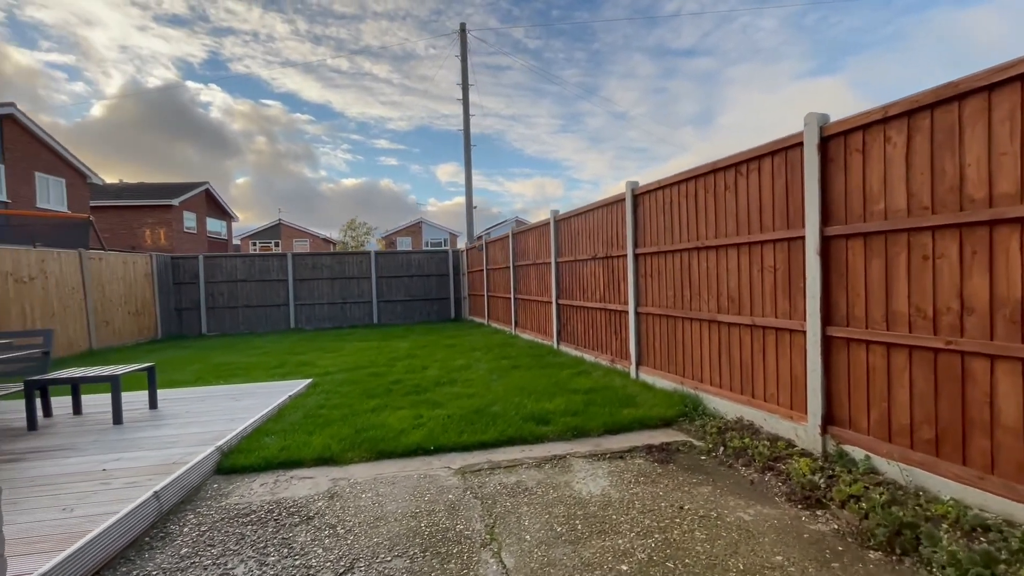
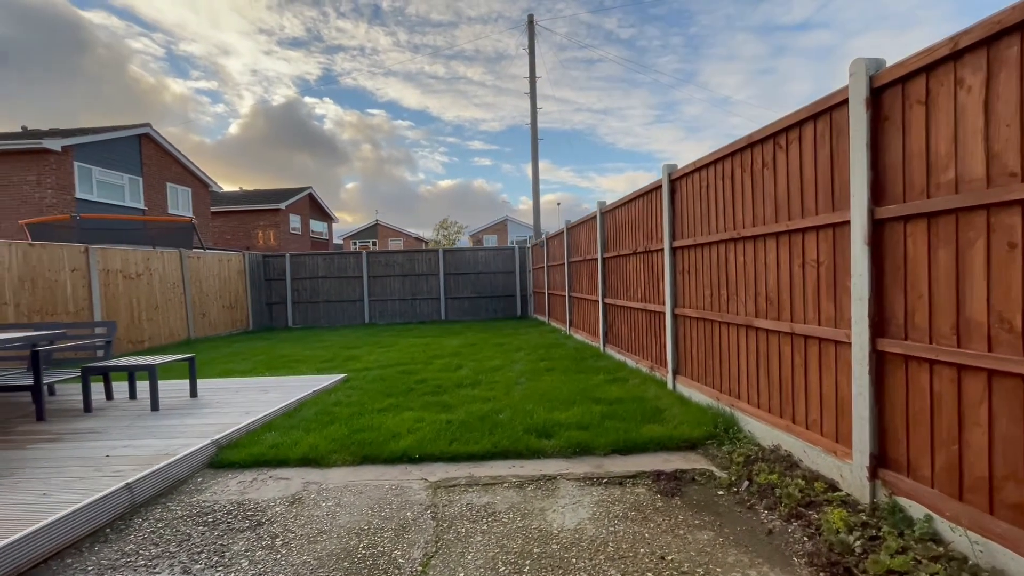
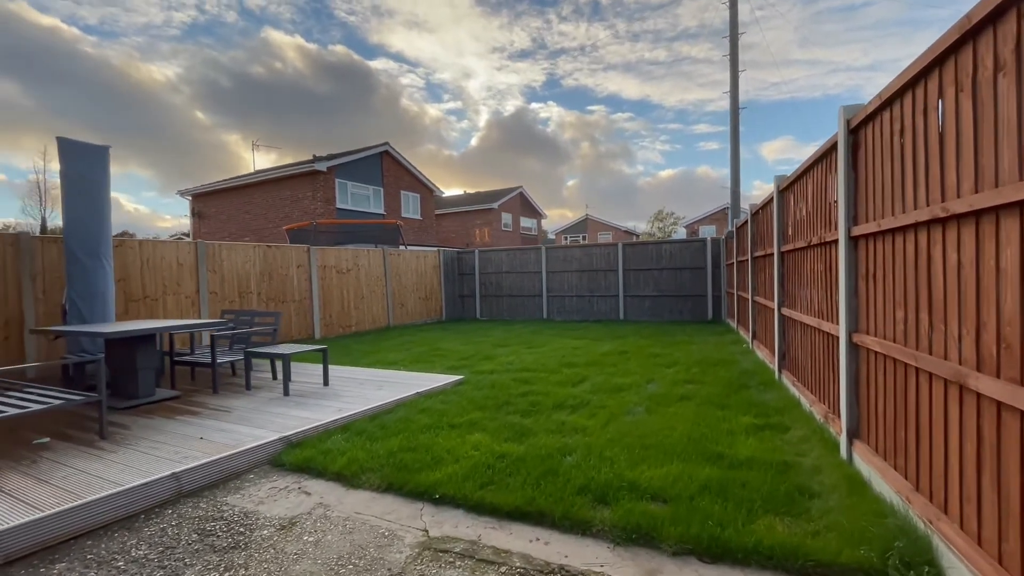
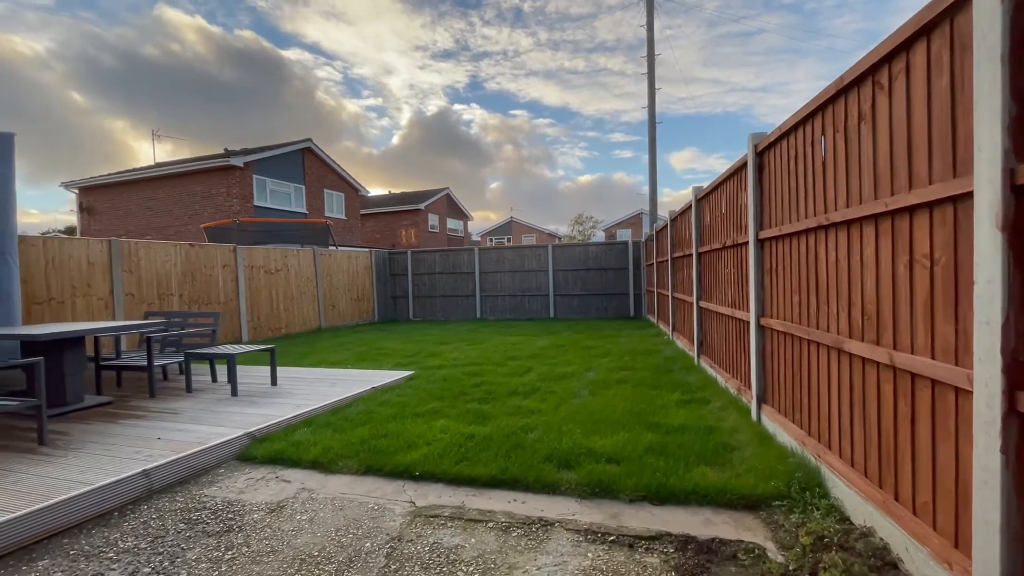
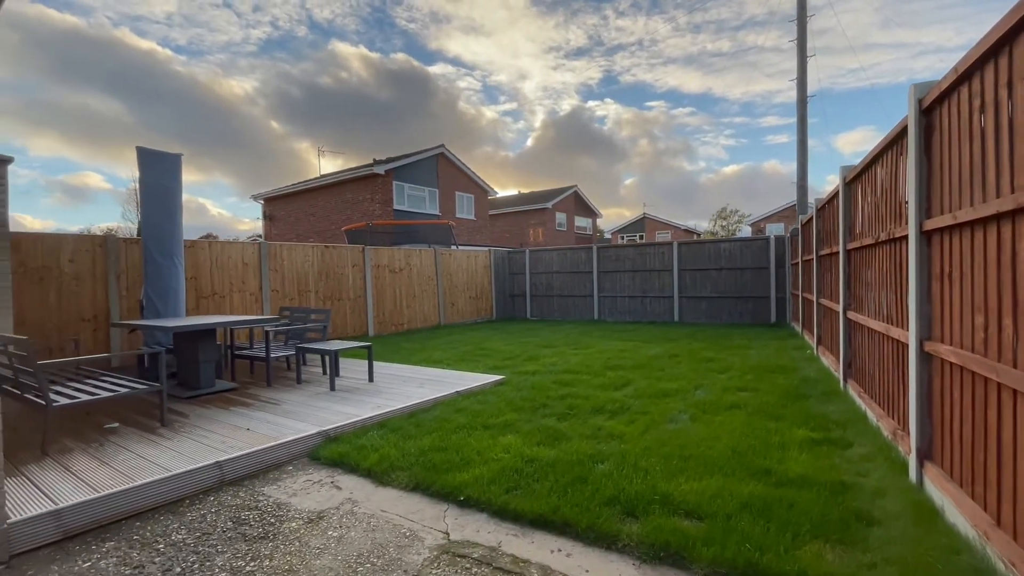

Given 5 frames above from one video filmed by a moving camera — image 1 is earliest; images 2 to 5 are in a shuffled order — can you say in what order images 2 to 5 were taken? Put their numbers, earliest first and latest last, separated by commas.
2, 4, 3, 5
